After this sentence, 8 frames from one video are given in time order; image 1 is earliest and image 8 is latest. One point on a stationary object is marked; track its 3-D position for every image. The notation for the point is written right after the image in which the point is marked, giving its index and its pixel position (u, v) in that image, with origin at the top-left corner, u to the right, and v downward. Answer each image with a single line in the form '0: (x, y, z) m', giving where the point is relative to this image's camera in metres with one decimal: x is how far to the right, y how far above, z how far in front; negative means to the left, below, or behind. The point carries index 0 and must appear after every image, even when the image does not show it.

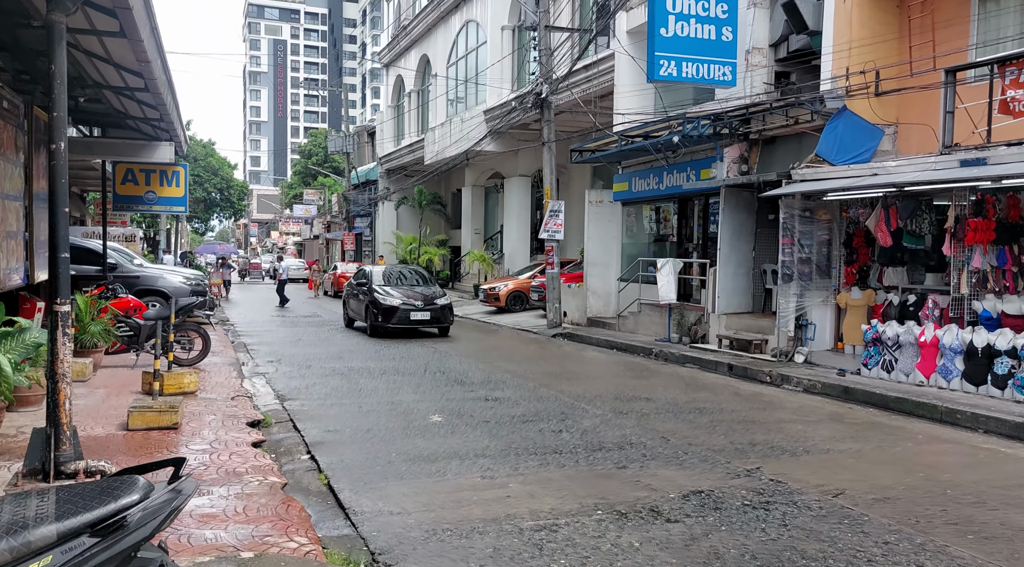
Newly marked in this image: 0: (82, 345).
0: (-5.8, -0.8, +11.2) m
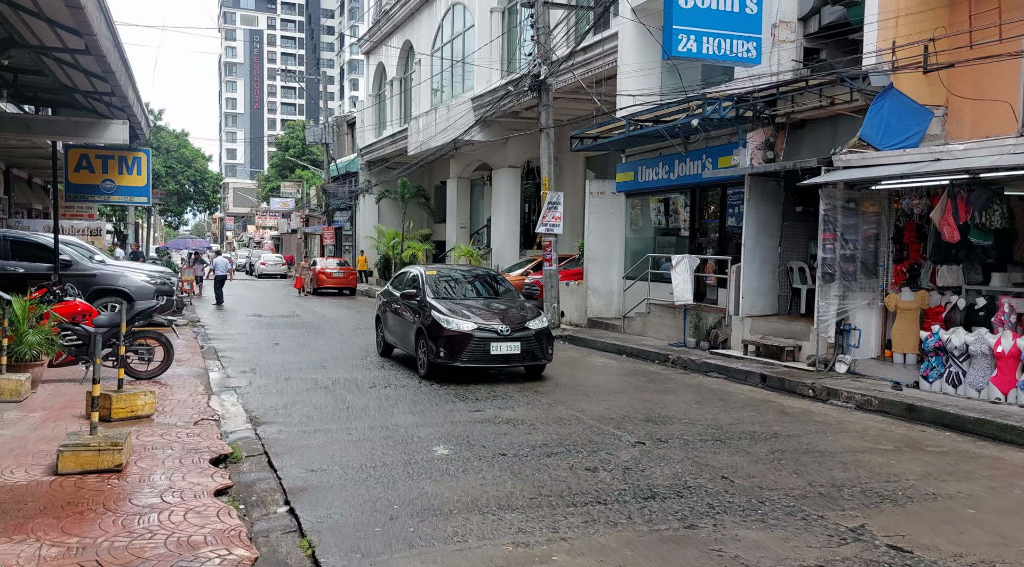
0: (-5.7, -0.9, +9.6) m
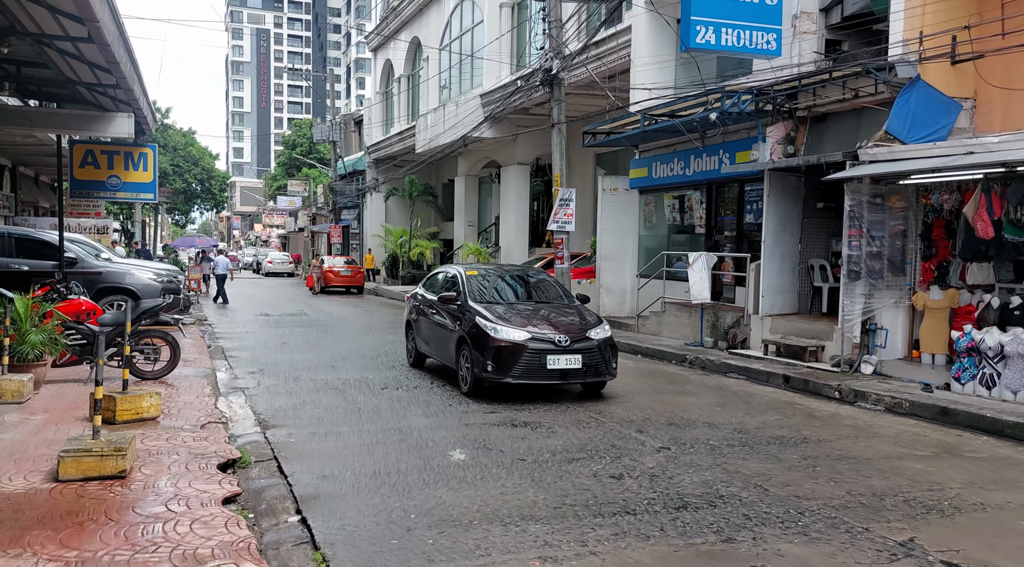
0: (-5.5, -0.8, +9.4) m
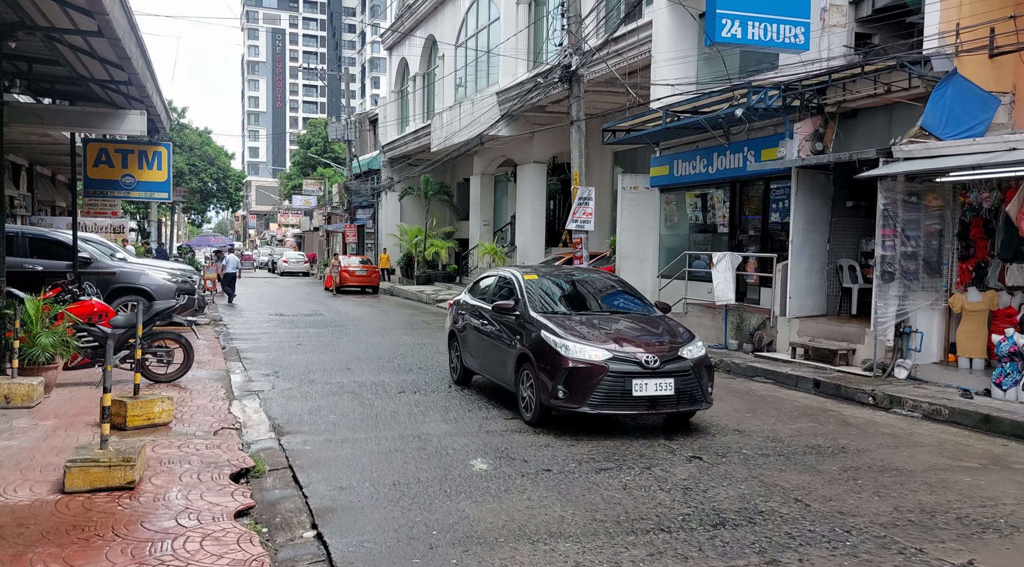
0: (-5.3, -0.9, +9.2) m
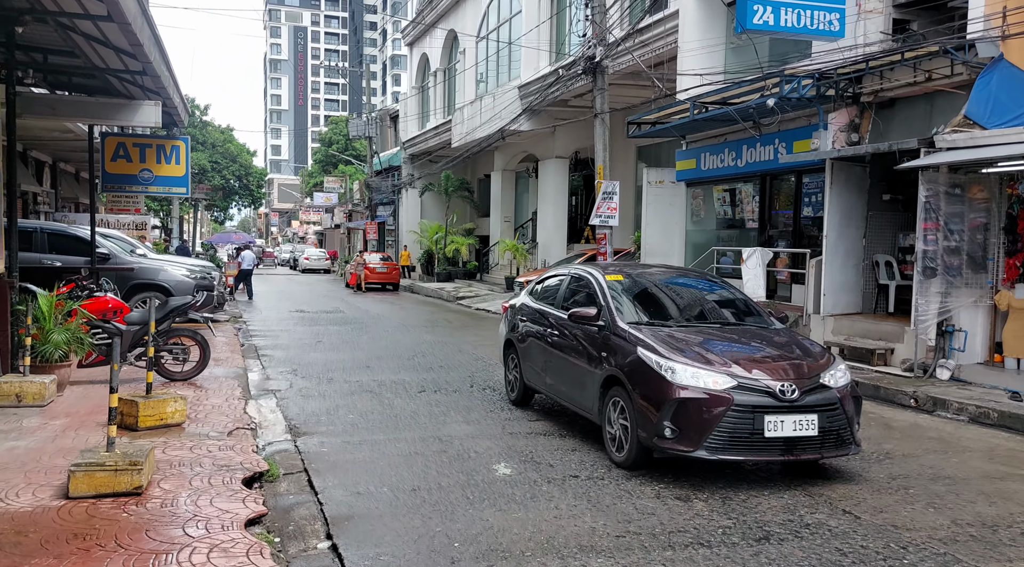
0: (-5.0, -0.8, +8.9) m
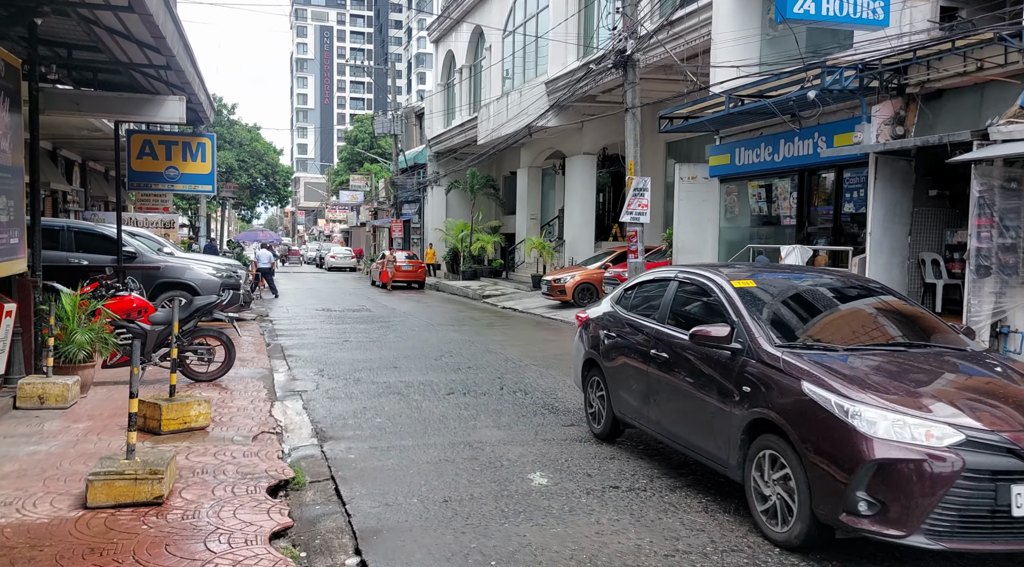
0: (-4.7, -0.8, +8.8) m
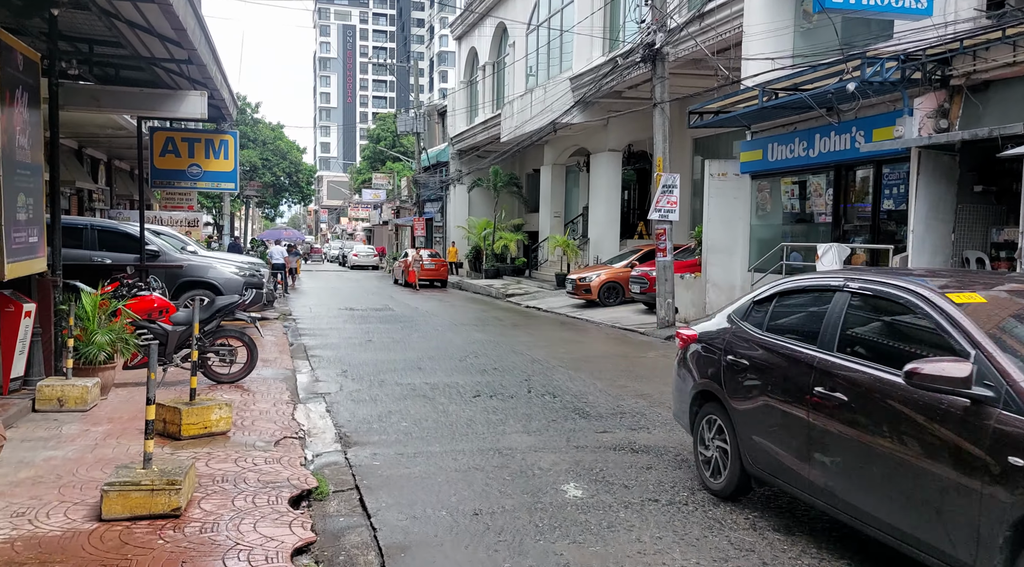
0: (-4.4, -0.8, +8.6) m
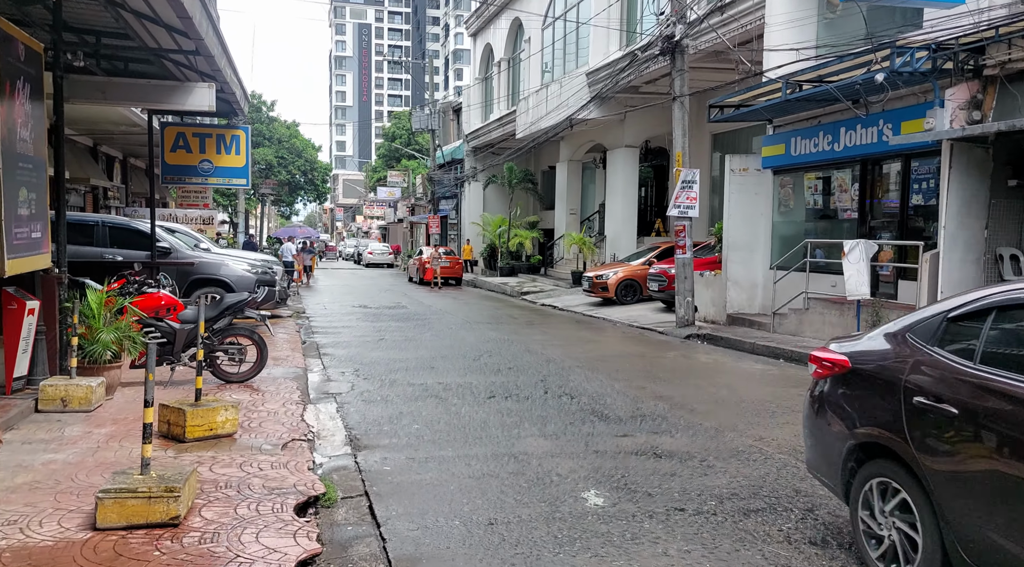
0: (-4.2, -0.8, +8.4) m
